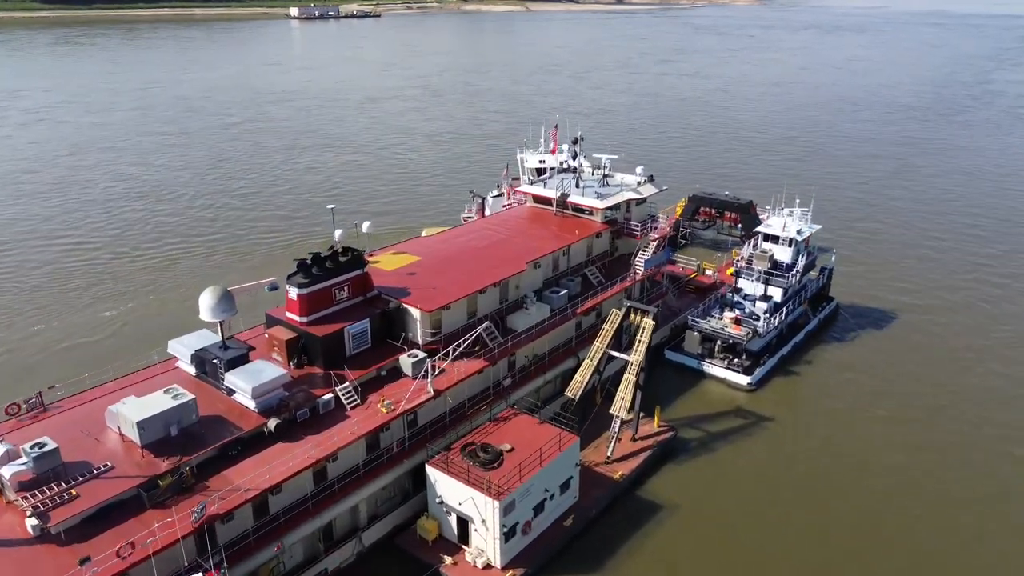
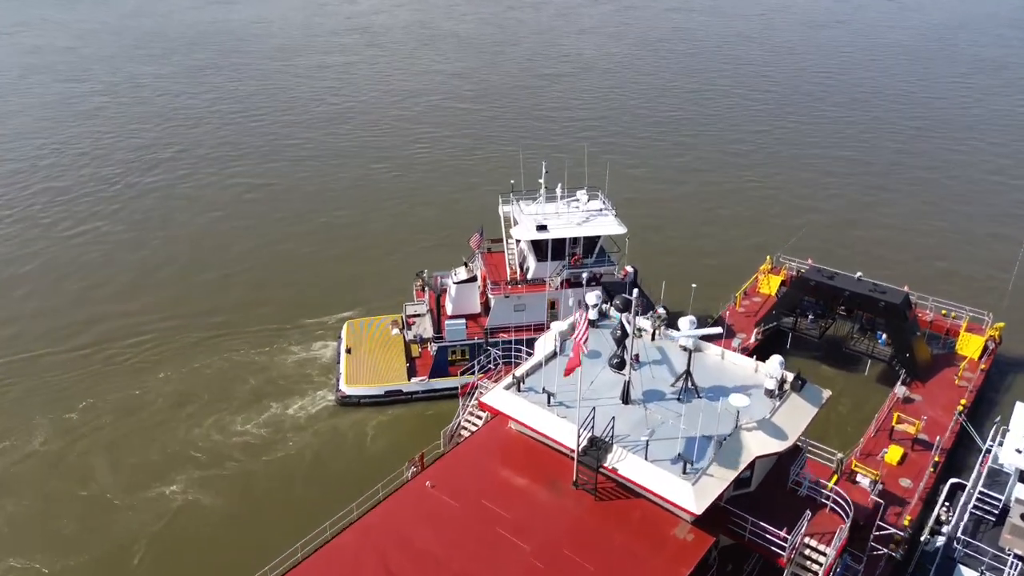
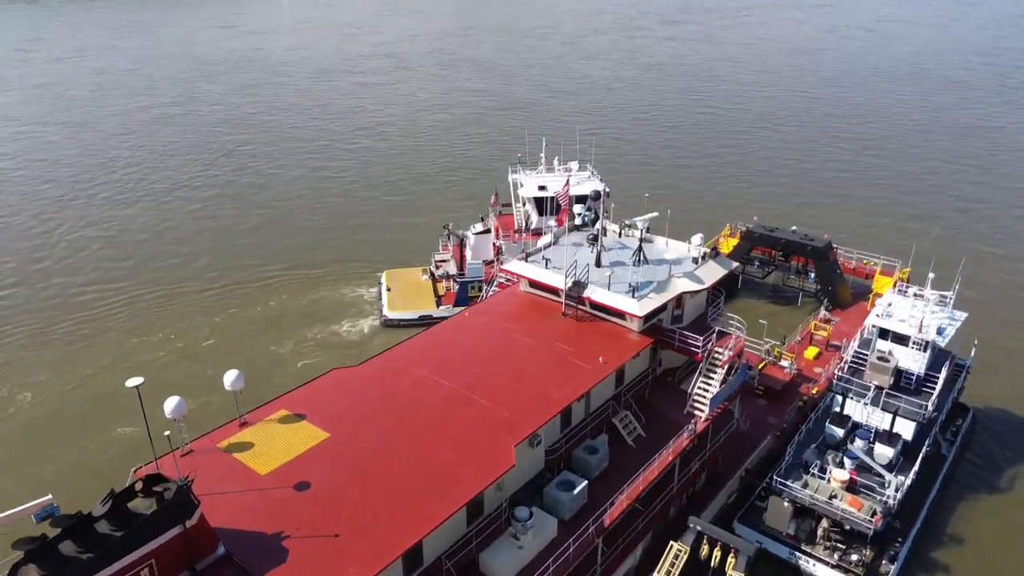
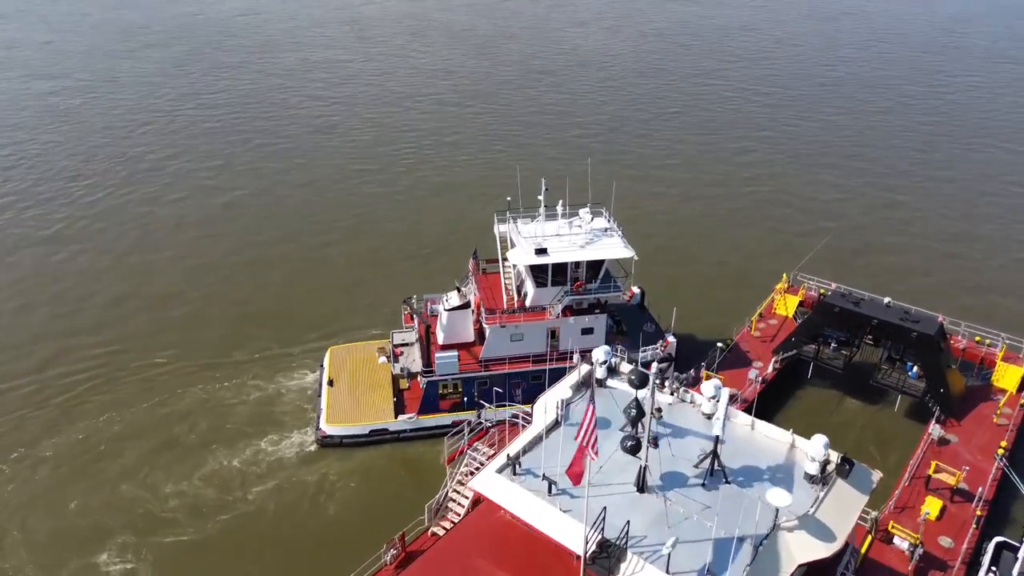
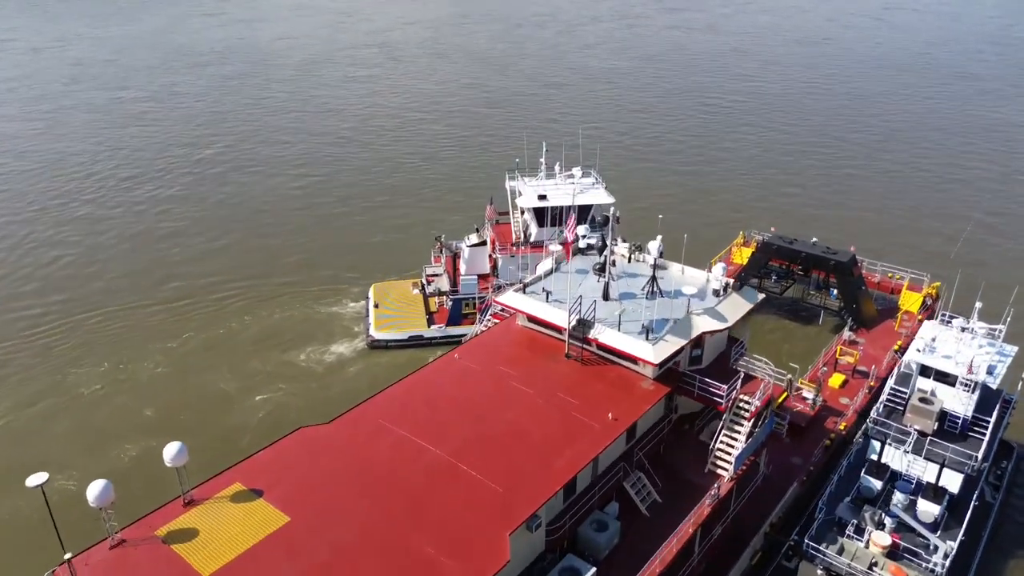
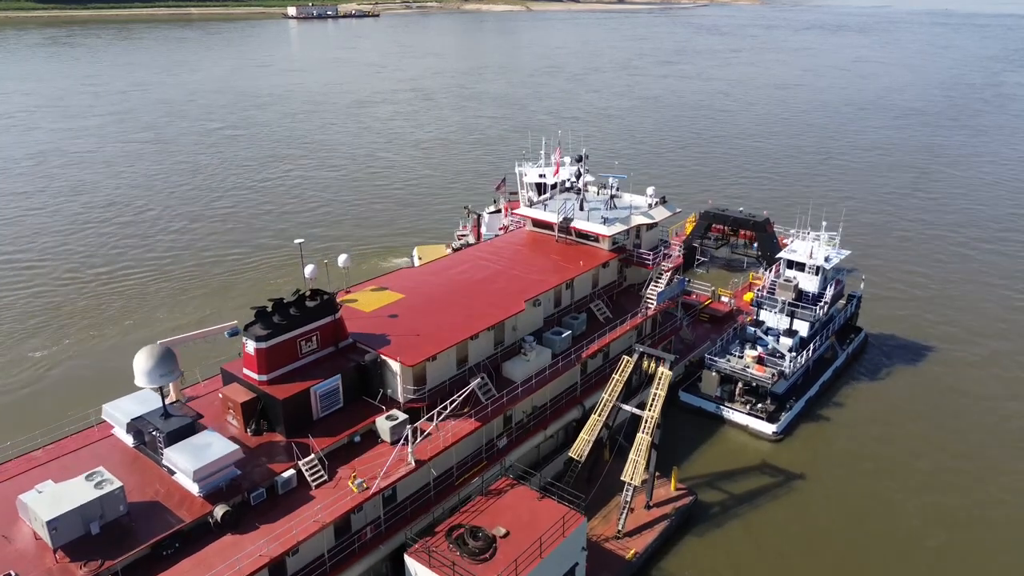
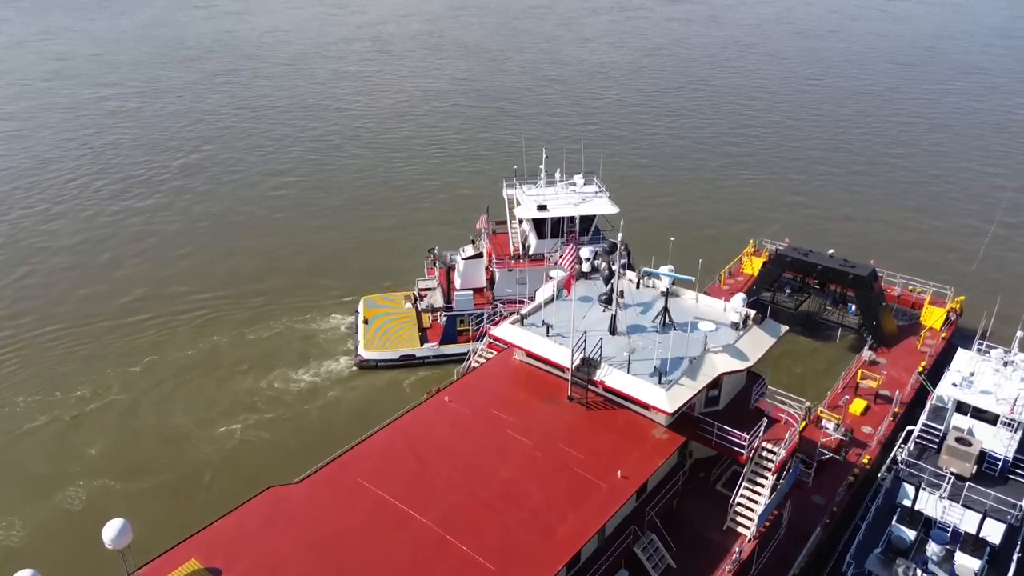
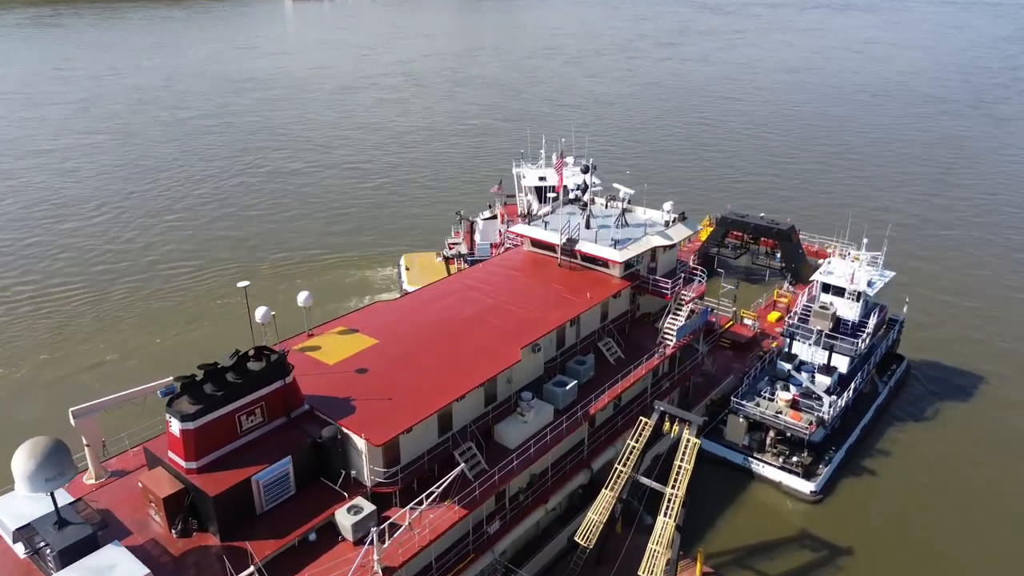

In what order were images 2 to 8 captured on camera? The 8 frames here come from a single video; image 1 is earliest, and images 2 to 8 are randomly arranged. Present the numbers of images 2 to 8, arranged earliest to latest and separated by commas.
6, 8, 3, 5, 7, 2, 4
